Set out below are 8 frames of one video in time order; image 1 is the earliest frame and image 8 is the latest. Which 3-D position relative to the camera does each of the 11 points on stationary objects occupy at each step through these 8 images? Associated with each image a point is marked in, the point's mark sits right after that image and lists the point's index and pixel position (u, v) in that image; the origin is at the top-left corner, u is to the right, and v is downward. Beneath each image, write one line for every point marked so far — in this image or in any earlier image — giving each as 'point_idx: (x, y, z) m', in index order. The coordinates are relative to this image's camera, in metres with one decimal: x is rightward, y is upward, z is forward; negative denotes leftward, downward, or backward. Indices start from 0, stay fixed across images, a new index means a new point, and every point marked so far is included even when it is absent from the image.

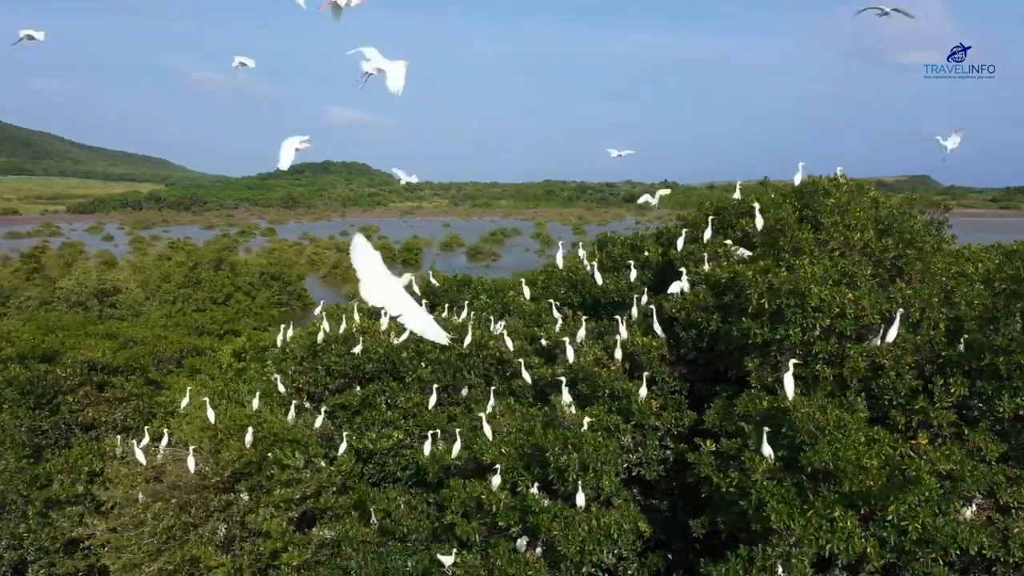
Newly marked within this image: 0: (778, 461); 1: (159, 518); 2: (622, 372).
0: (+2.1, -1.3, +5.3) m
1: (-4.7, -3.1, +9.1) m
2: (+1.4, -0.9, +7.7) m
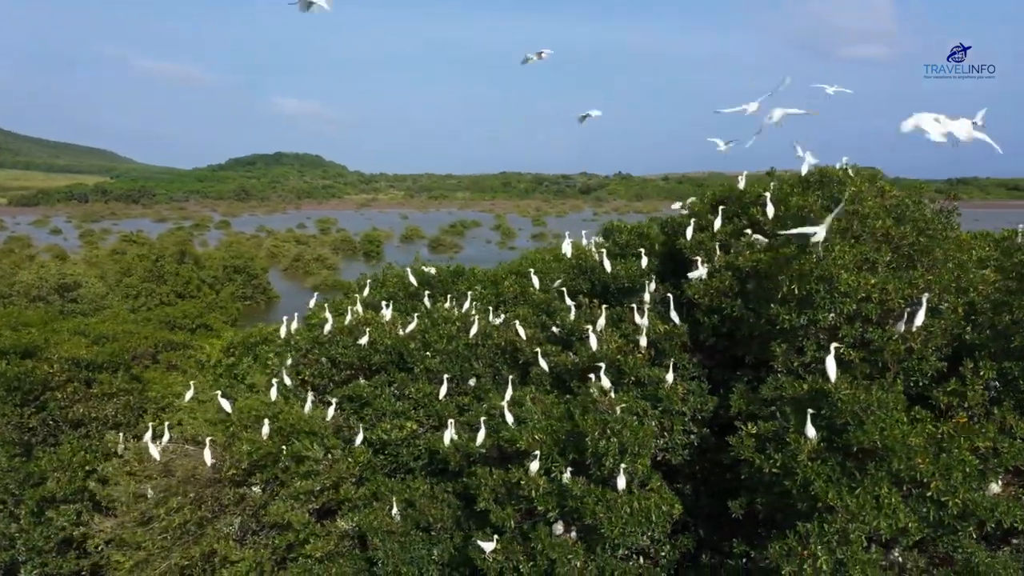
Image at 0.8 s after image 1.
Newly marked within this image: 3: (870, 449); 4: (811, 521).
0: (+2.5, -1.2, +5.4) m
1: (-4.4, -3.0, +8.9) m
2: (+1.7, -0.8, +7.8) m
3: (+2.8, -1.2, +5.2) m
4: (+2.4, -1.8, +5.3) m
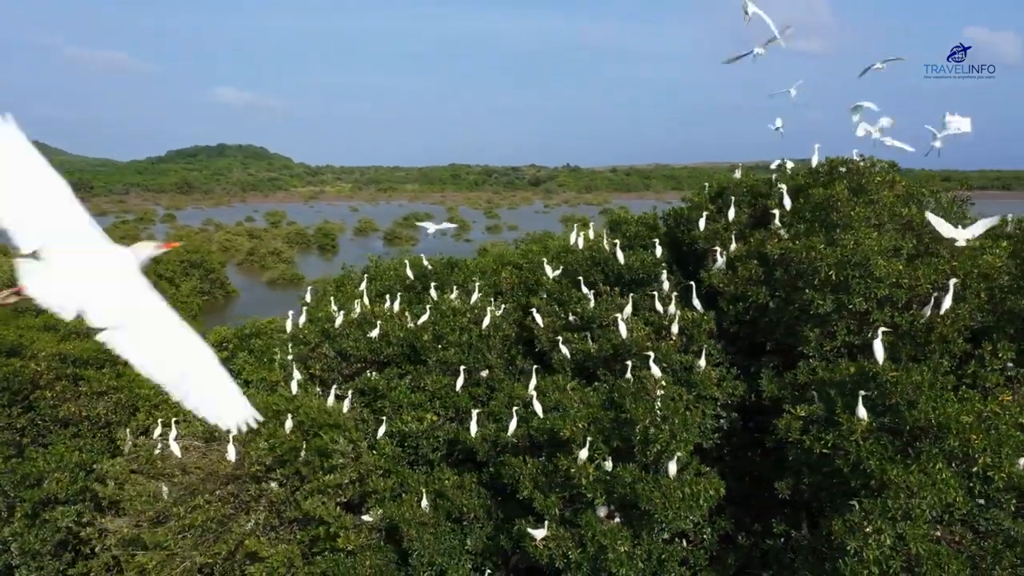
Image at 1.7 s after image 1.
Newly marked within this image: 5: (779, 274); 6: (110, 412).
0: (+3.0, -1.1, +5.6) m
1: (-4.1, -2.9, +8.8) m
2: (+2.0, -0.7, +8.0) m
3: (+3.3, -1.1, +5.4) m
4: (+2.9, -1.7, +5.5) m
5: (+3.1, +0.2, +7.8) m
6: (-8.0, -2.4, +13.4) m
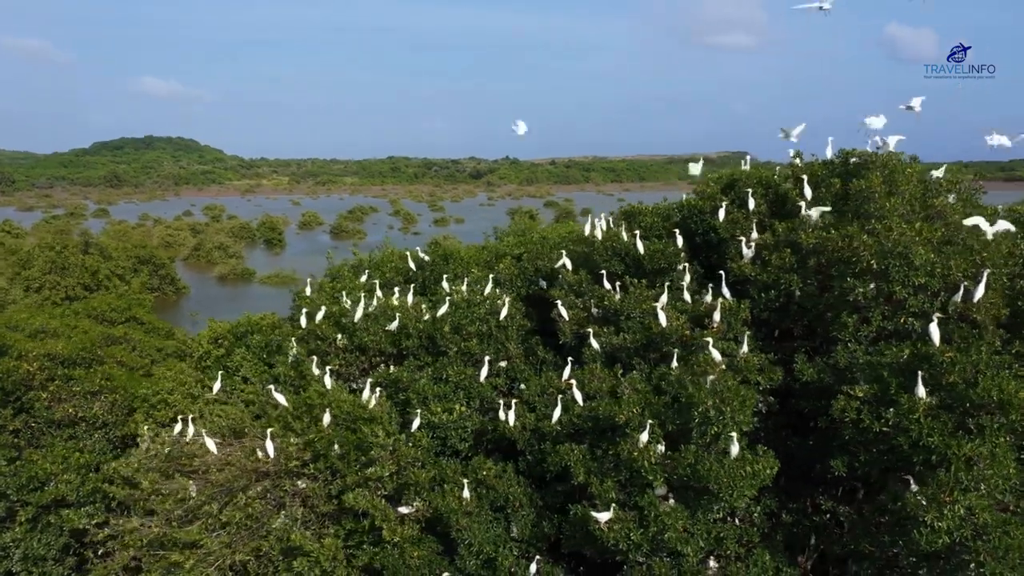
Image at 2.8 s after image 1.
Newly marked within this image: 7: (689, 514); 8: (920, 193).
0: (+3.7, -1.0, +5.9) m
1: (-3.6, -2.8, +8.6) m
2: (+2.5, -0.5, +8.2) m
3: (+4.0, -1.0, +5.8) m
4: (+3.6, -1.6, +5.8) m
5: (+3.6, +0.3, +8.1) m
6: (-7.8, -2.3, +13.0) m
7: (+1.8, -2.2, +6.7) m
8: (+5.1, +1.2, +8.5) m
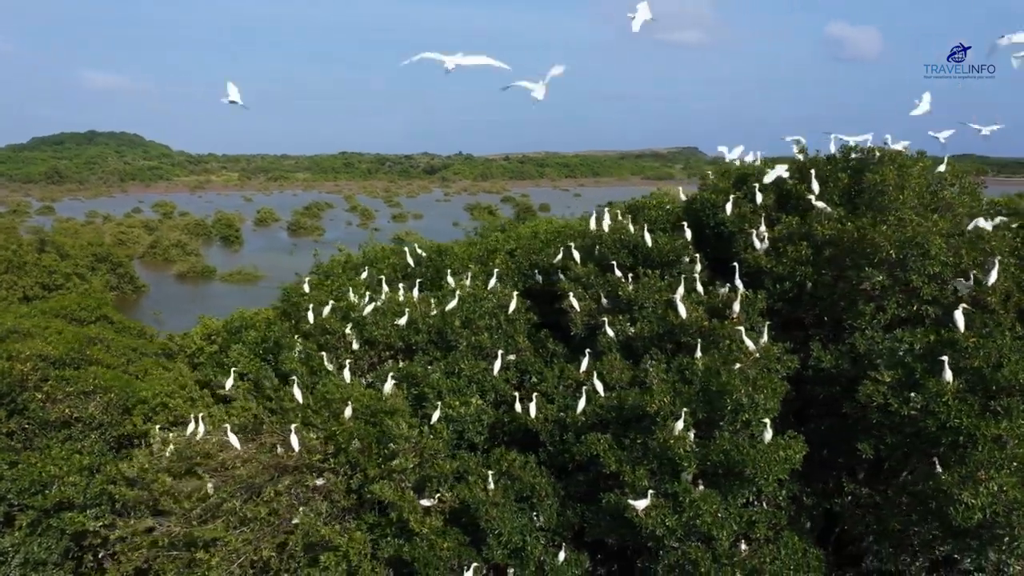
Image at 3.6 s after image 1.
0: (+4.1, -0.9, +6.2) m
1: (-3.3, -2.8, +8.6) m
2: (+2.8, -0.4, +8.4) m
3: (+4.4, -0.9, +6.1) m
4: (+4.0, -1.5, +6.1) m
5: (+3.9, +0.4, +8.4) m
6: (-7.7, -2.3, +12.8) m
7: (+2.1, -2.2, +6.9) m
8: (+5.4, +1.3, +8.8) m
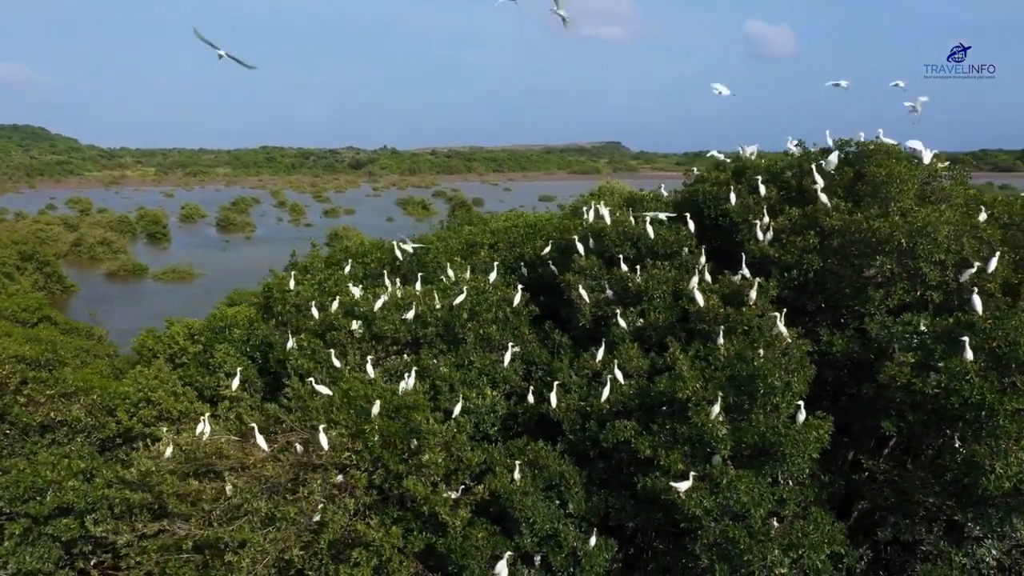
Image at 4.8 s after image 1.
0: (+4.6, -0.7, +6.7) m
1: (-3.0, -2.7, +8.5) m
2: (+3.1, -0.3, +8.7) m
3: (+4.9, -0.7, +6.5) m
4: (+4.5, -1.3, +6.6) m
5: (+4.2, +0.6, +8.8) m
6: (-7.6, -2.3, +12.3) m
7: (+2.6, -2.0, +7.2) m
8: (+5.6, +1.5, +9.3) m
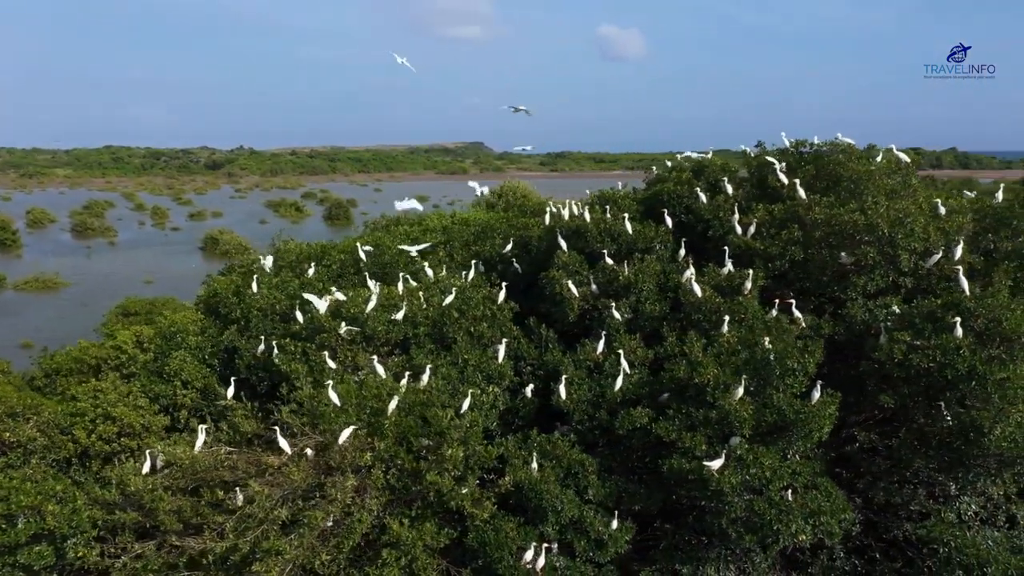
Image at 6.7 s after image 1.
0: (+5.0, -0.5, +7.5) m
1: (-2.7, -2.7, +8.2) m
2: (+3.3, -0.1, +9.4) m
3: (+5.4, -0.6, +7.4) m
4: (+4.9, -1.2, +7.4) m
5: (+4.3, +0.7, +9.6) m
6: (-7.8, -2.4, +11.4) m
7: (+3.0, -1.9, +7.8) m
8: (+5.6, +1.7, +10.3) m
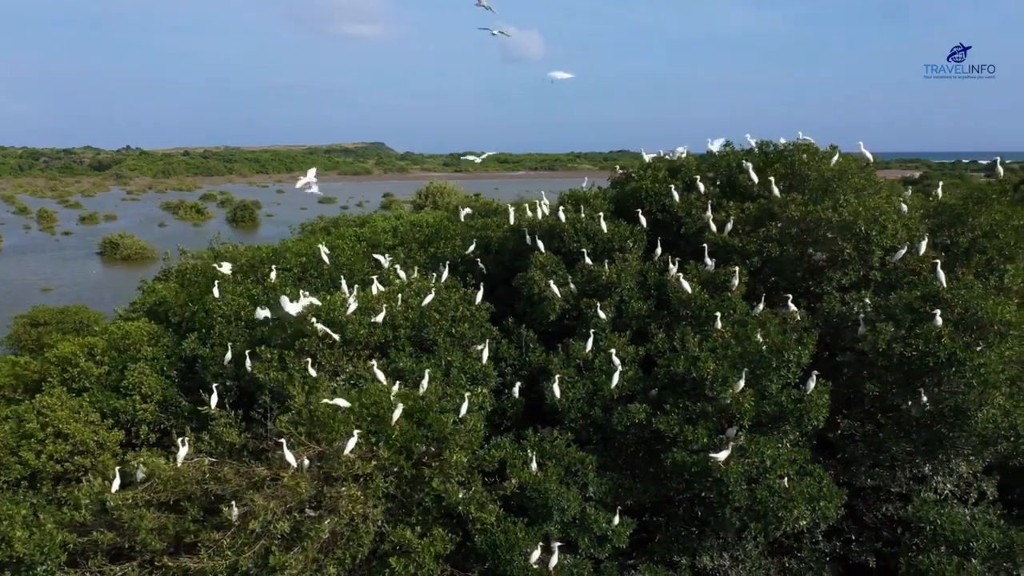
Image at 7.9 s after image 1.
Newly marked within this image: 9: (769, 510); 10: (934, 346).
0: (+5.1, -0.5, +8.0) m
1: (-2.6, -2.8, +7.9) m
2: (+3.2, -0.1, +9.7) m
3: (+5.4, -0.5, +8.0) m
4: (+5.0, -1.1, +7.9) m
5: (+4.1, +0.8, +10.0) m
6: (-8.1, -2.6, +10.5) m
7: (+3.1, -1.9, +8.1) m
8: (+5.3, +1.8, +10.8) m
9: (+2.9, -2.5, +7.8) m
10: (+4.9, -0.7, +7.9) m
